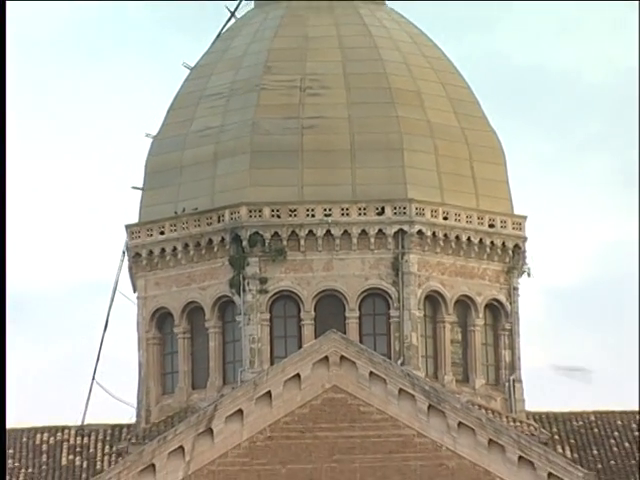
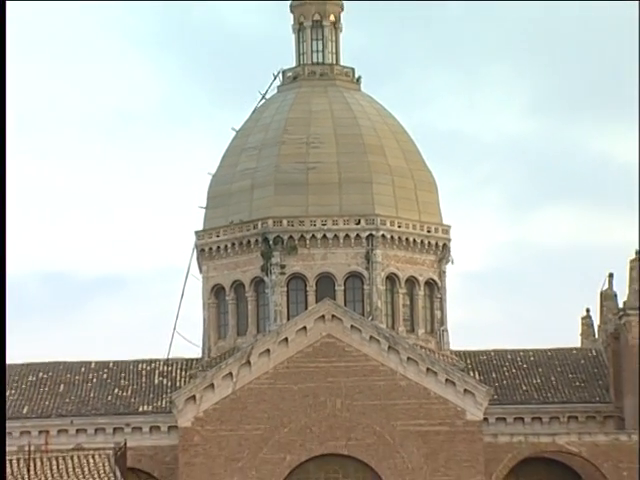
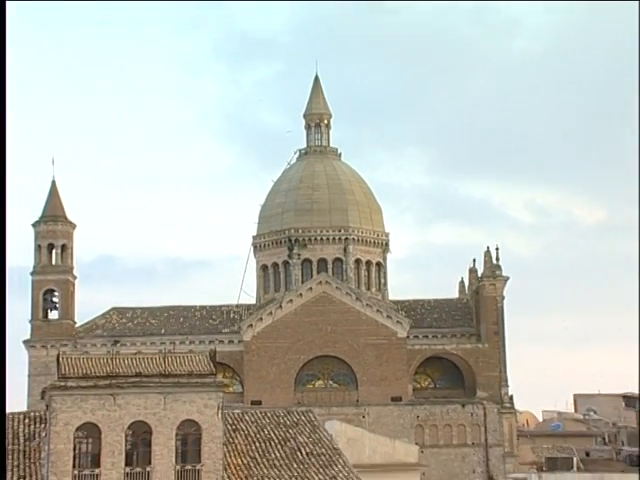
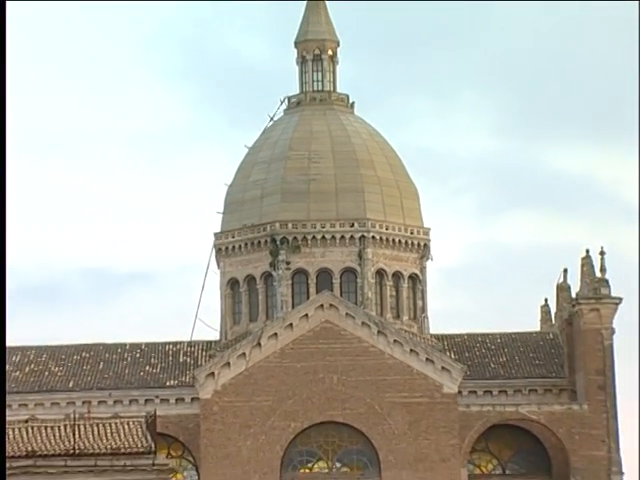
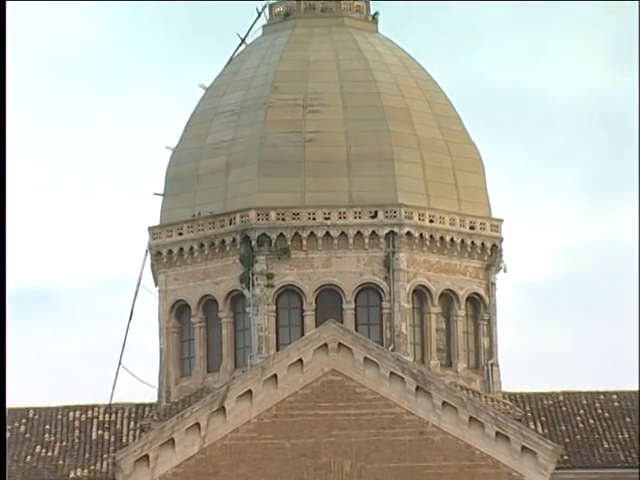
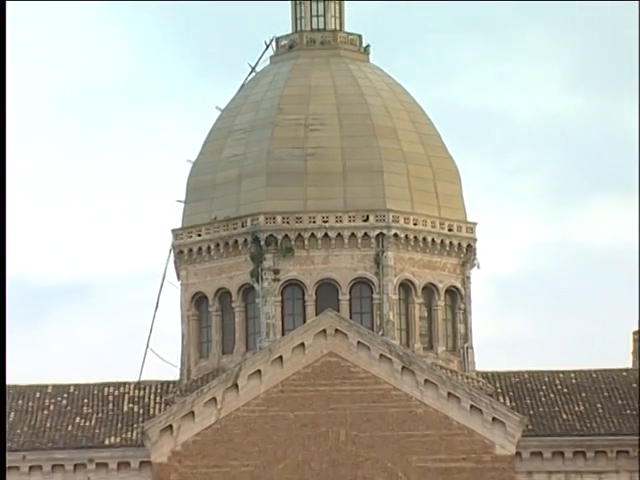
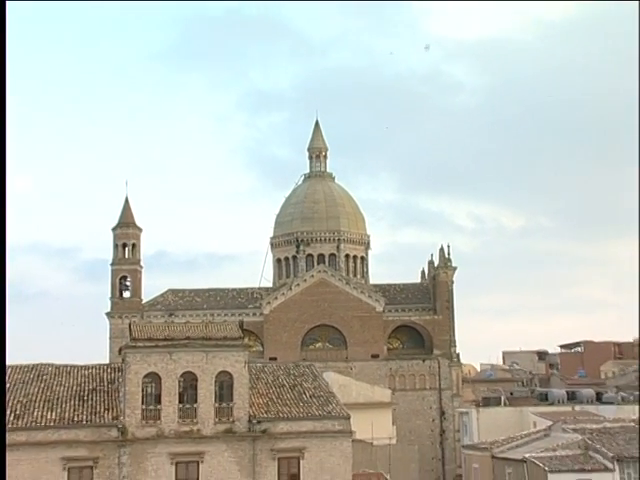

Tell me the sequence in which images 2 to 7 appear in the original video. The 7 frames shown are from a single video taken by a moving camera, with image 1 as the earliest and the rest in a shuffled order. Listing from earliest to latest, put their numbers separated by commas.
5, 6, 2, 4, 3, 7
